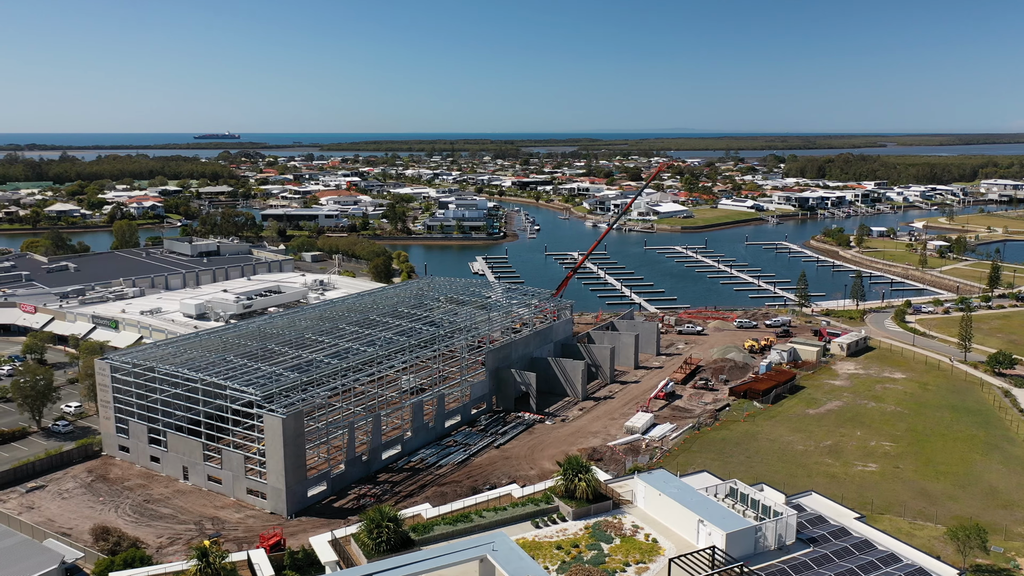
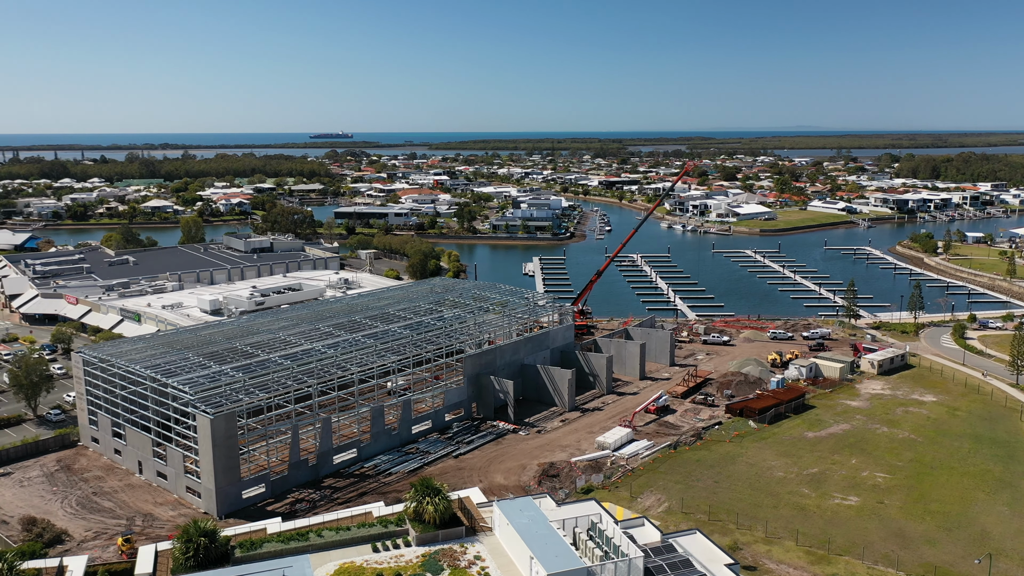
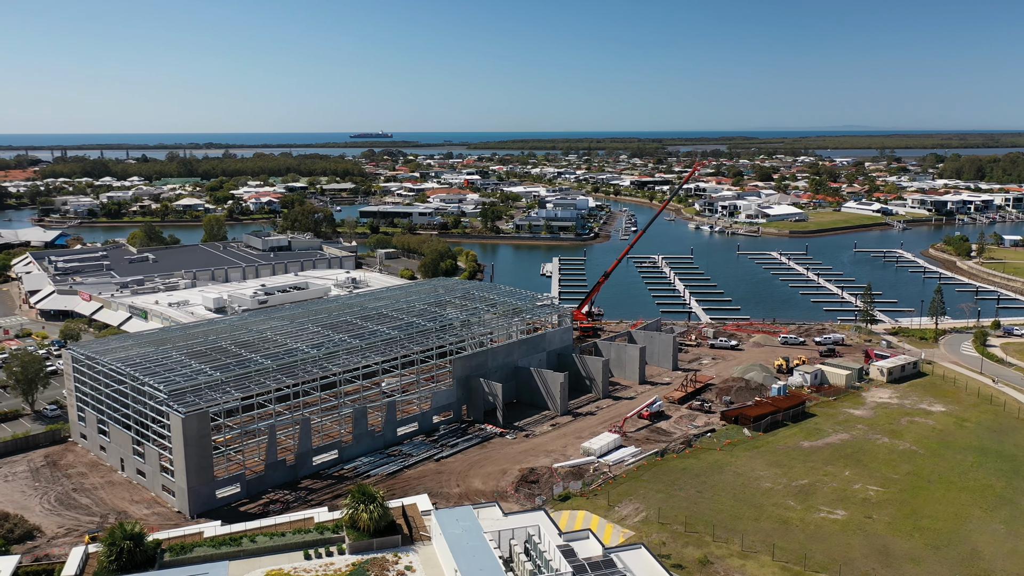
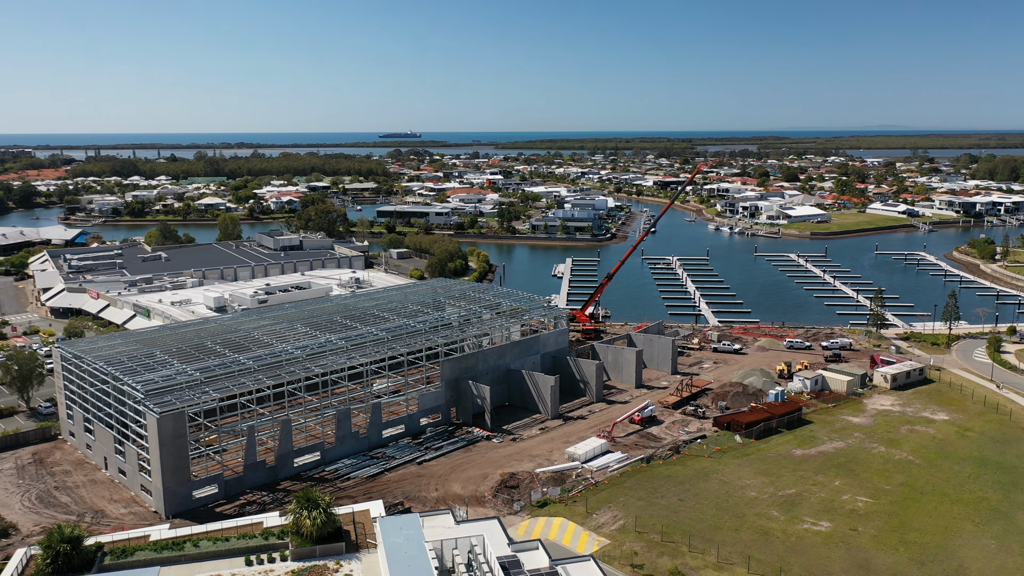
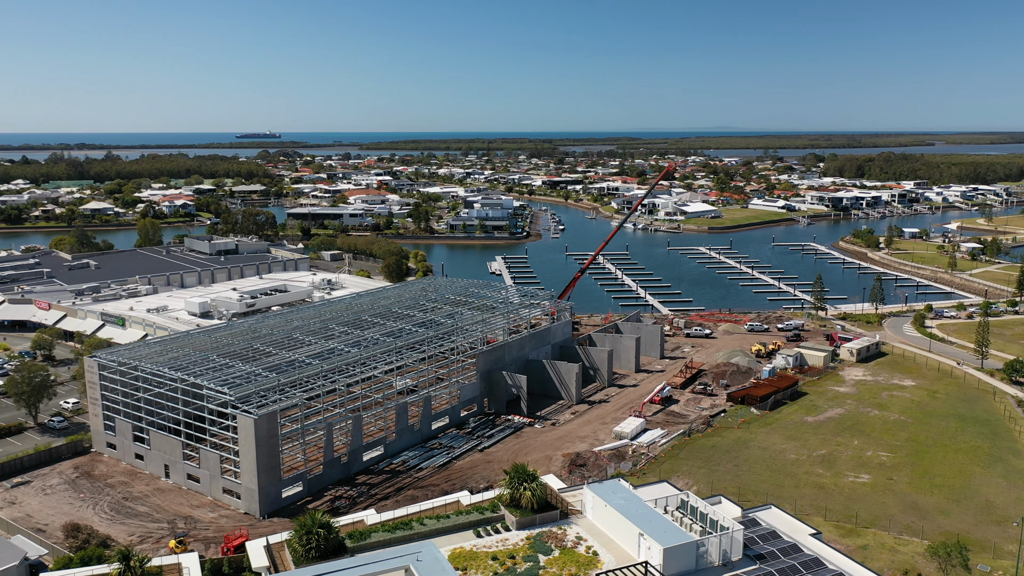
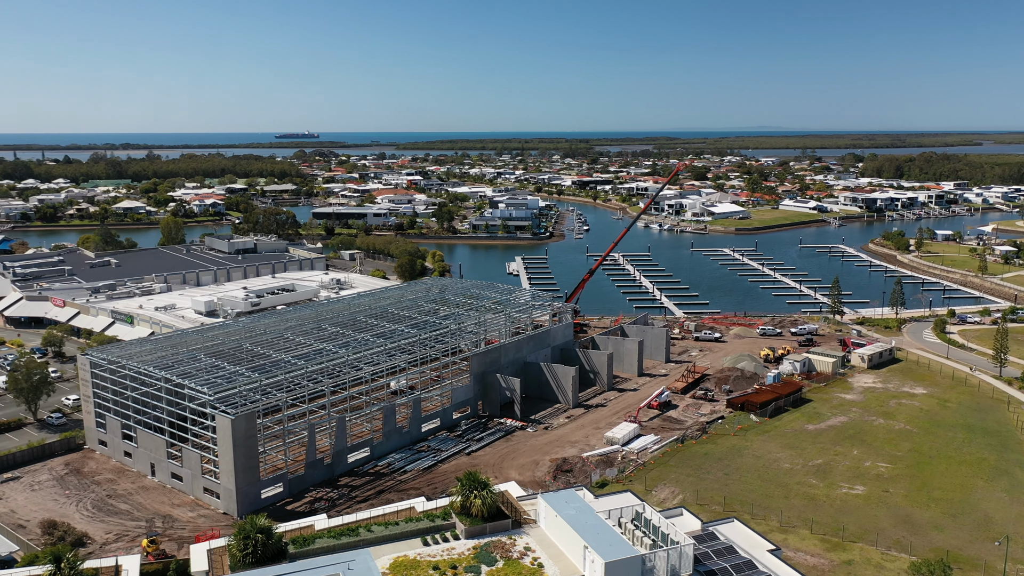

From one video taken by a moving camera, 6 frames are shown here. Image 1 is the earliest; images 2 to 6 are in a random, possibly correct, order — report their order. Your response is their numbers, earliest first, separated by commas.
5, 6, 2, 3, 4
